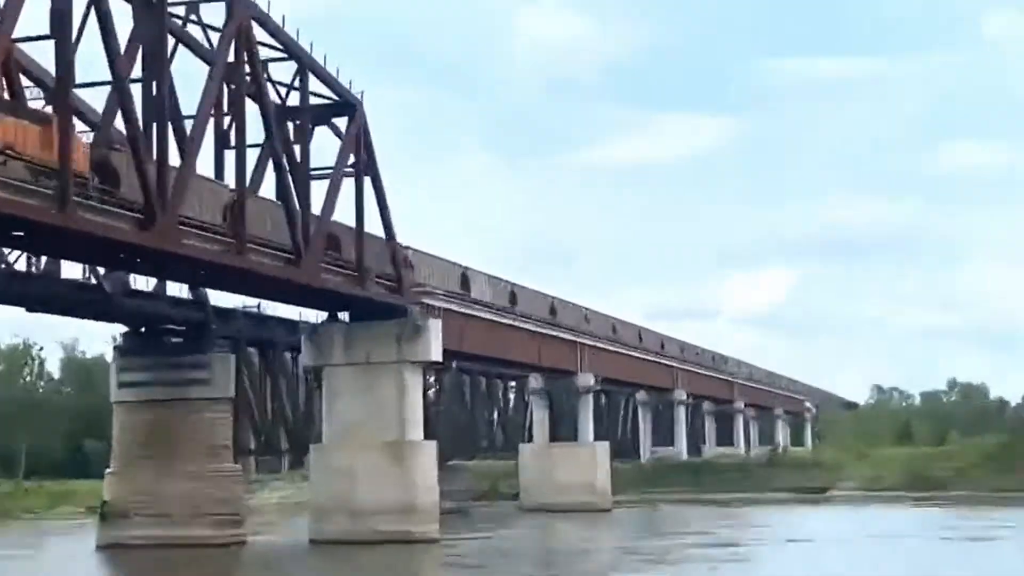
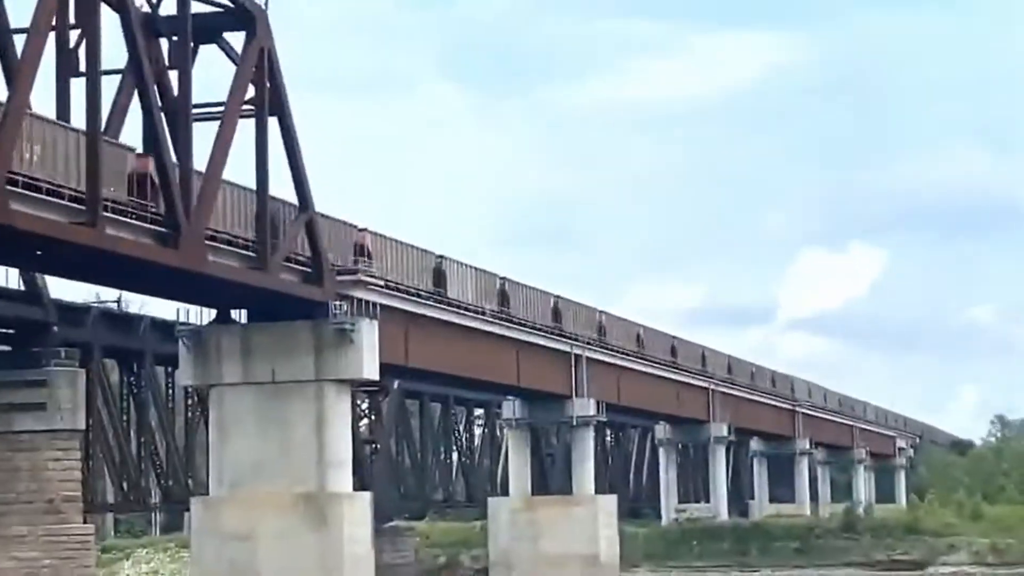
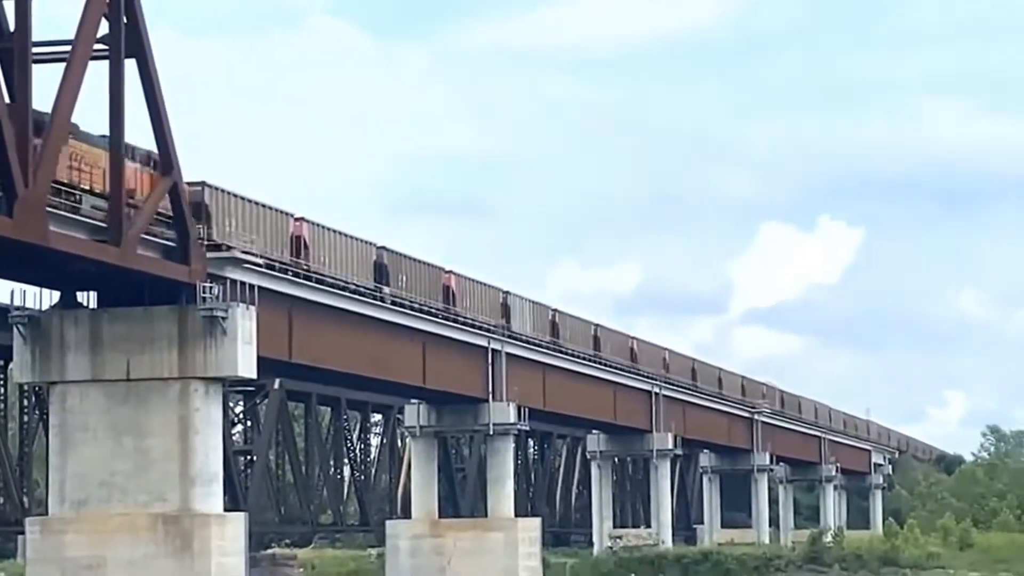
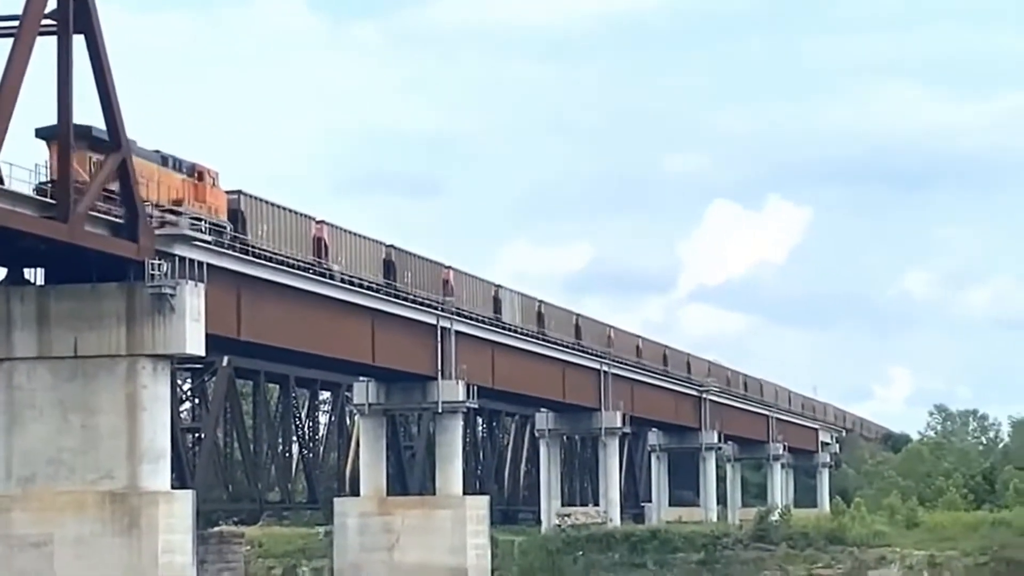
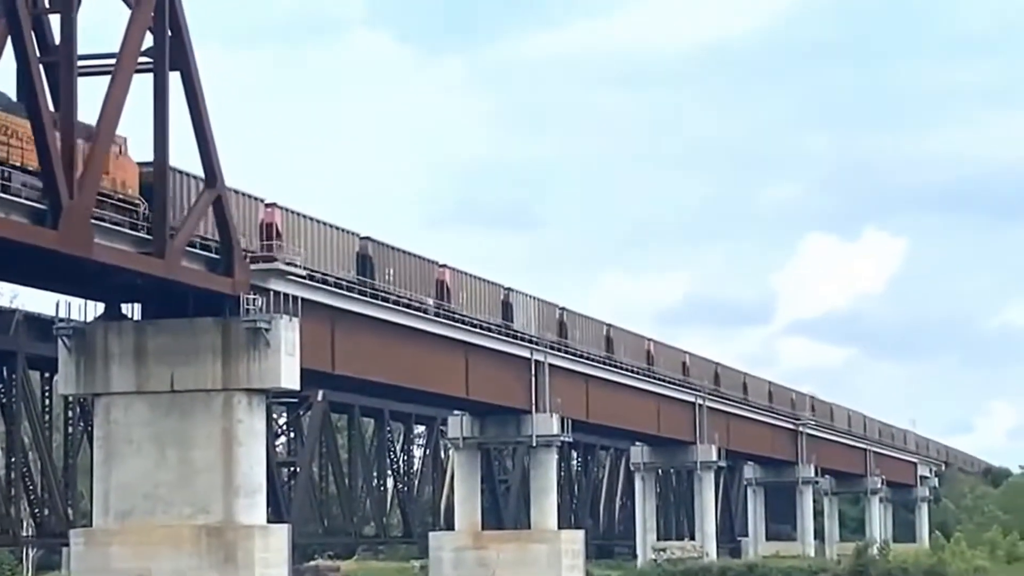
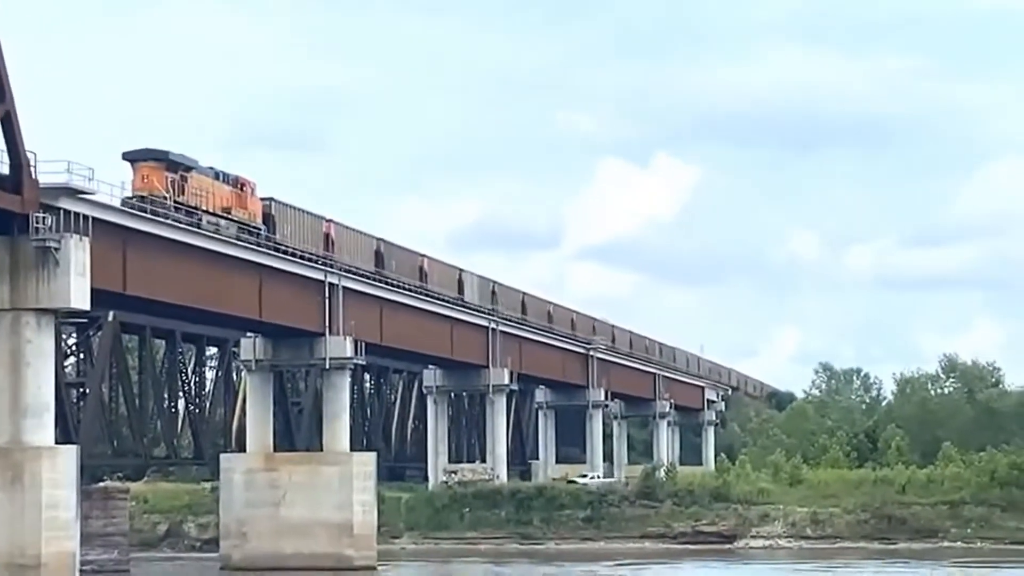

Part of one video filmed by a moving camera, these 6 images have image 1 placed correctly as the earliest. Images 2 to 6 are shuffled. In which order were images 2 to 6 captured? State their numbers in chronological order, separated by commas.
2, 5, 3, 4, 6
